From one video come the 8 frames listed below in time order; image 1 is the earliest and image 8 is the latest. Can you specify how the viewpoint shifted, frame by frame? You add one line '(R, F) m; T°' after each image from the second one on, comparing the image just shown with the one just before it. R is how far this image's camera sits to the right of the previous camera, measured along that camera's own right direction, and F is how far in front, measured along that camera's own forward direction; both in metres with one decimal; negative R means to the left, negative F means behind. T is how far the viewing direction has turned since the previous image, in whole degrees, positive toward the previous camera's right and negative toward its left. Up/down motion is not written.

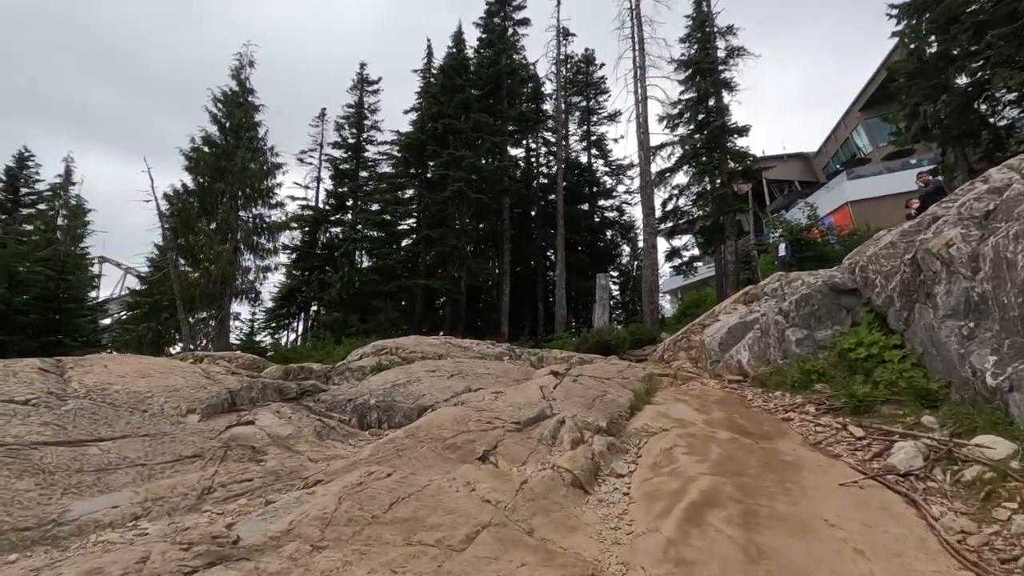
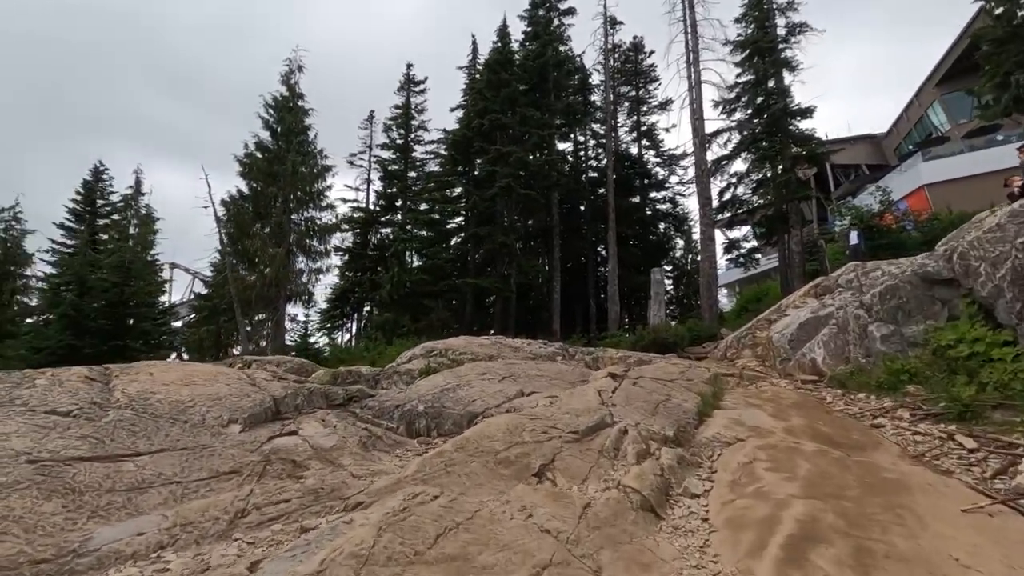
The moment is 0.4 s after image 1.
(0.0, +0.4) m; -5°
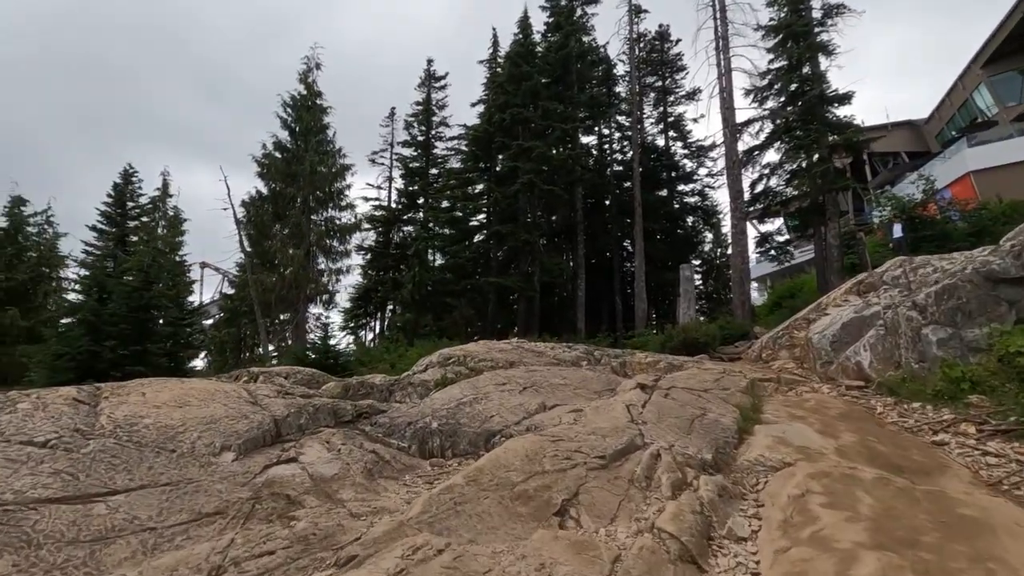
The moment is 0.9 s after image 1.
(+0.1, +0.5) m; -3°
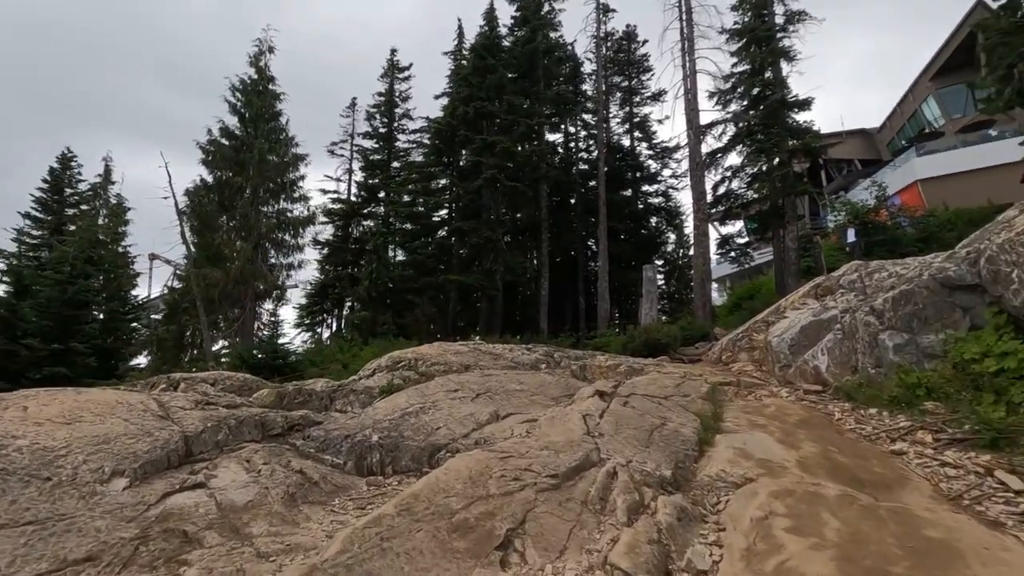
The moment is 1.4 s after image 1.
(+0.2, +0.4) m; +4°
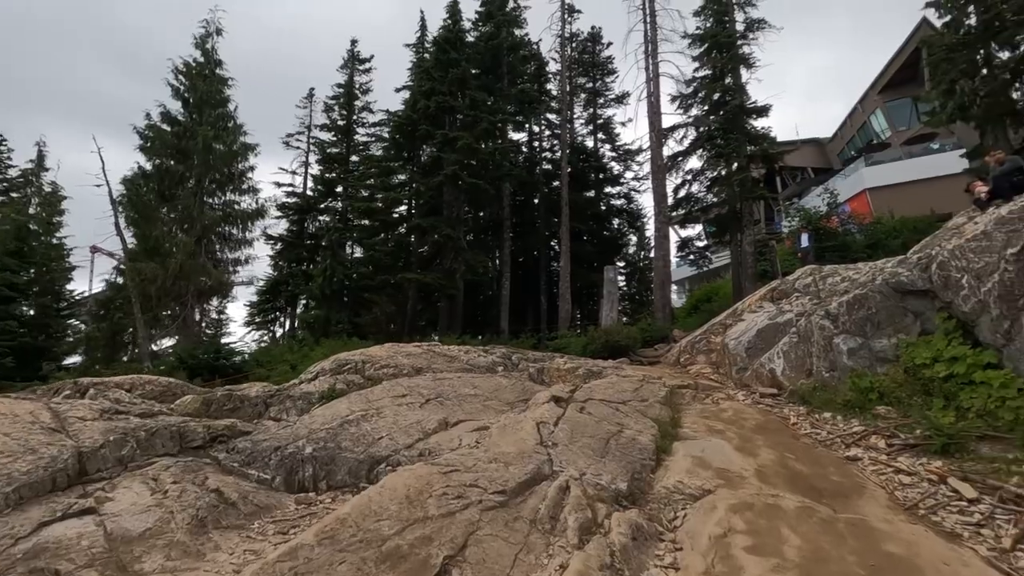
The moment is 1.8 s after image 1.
(+0.1, +0.3) m; +4°
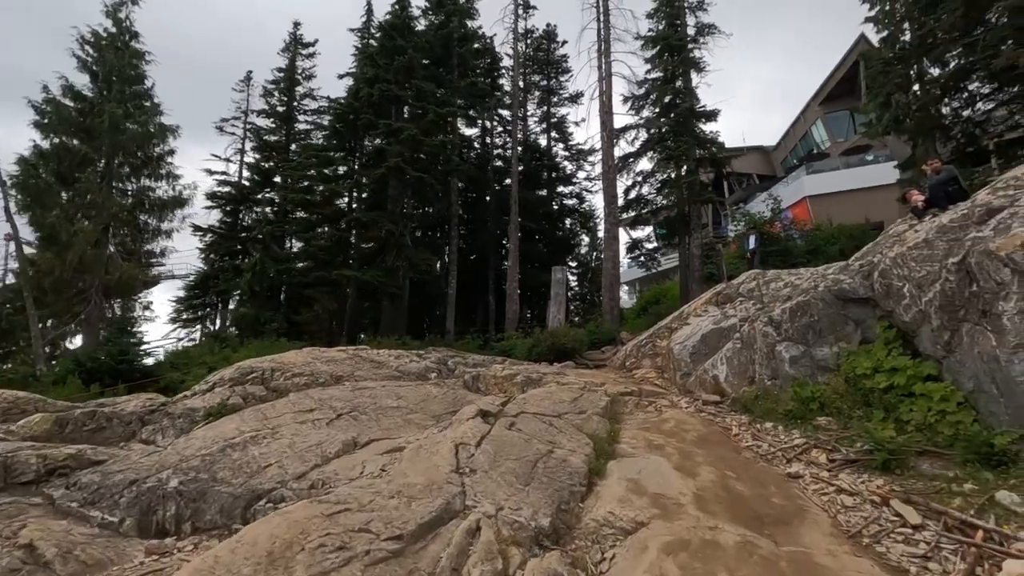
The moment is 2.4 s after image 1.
(+0.3, +0.6) m; +5°
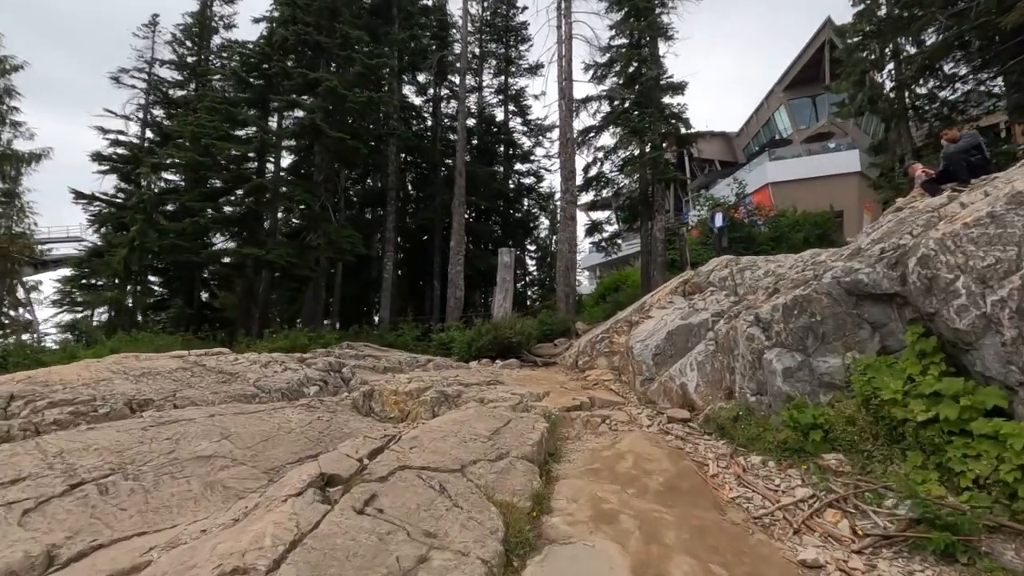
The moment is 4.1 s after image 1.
(+0.6, +2.2) m; +4°
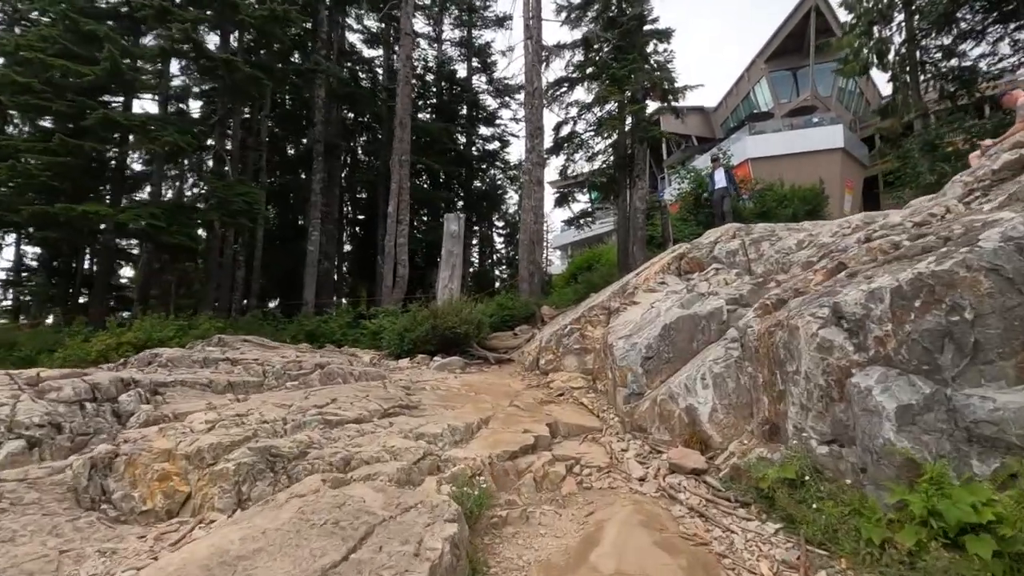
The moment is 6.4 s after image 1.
(+0.5, +3.0) m; +3°
